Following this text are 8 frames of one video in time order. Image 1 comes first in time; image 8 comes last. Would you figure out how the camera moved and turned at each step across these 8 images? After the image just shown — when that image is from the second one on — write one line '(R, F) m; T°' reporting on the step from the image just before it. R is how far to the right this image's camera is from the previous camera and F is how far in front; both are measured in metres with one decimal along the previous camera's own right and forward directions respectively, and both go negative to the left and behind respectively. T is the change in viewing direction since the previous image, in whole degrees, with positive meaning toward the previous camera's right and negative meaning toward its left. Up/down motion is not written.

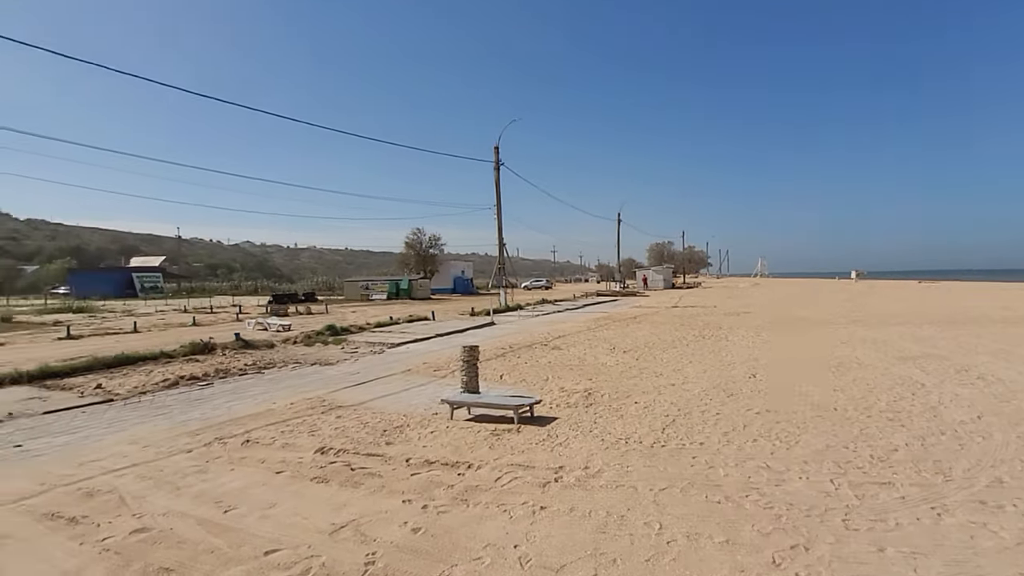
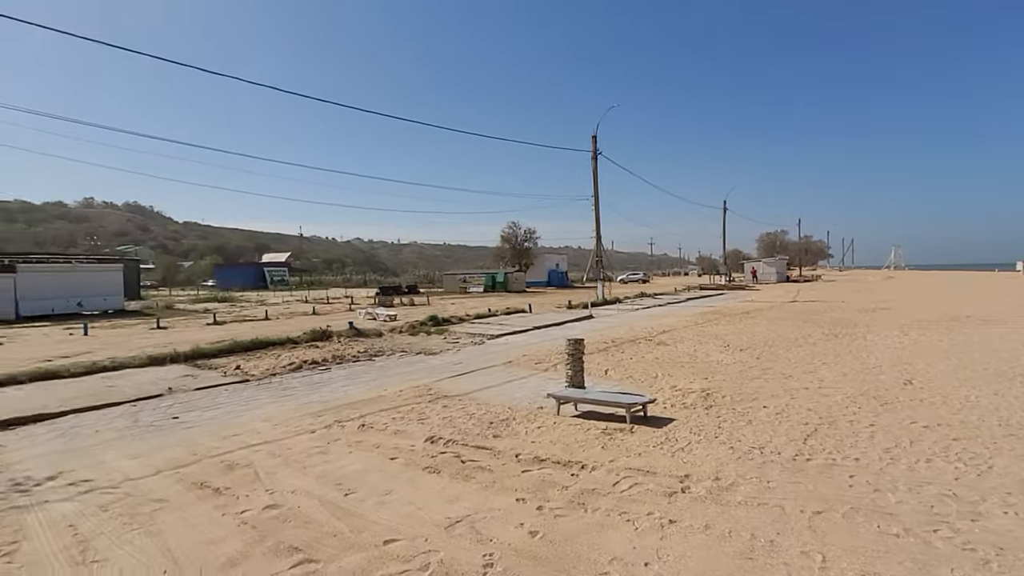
(-0.2, +0.3) m; -11°
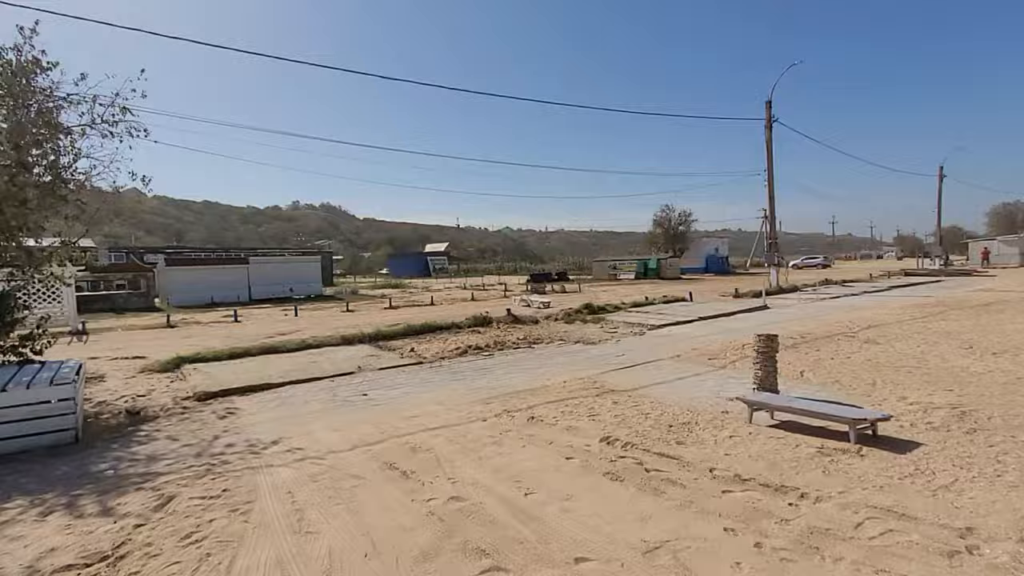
(-0.4, +0.4) m; -17°
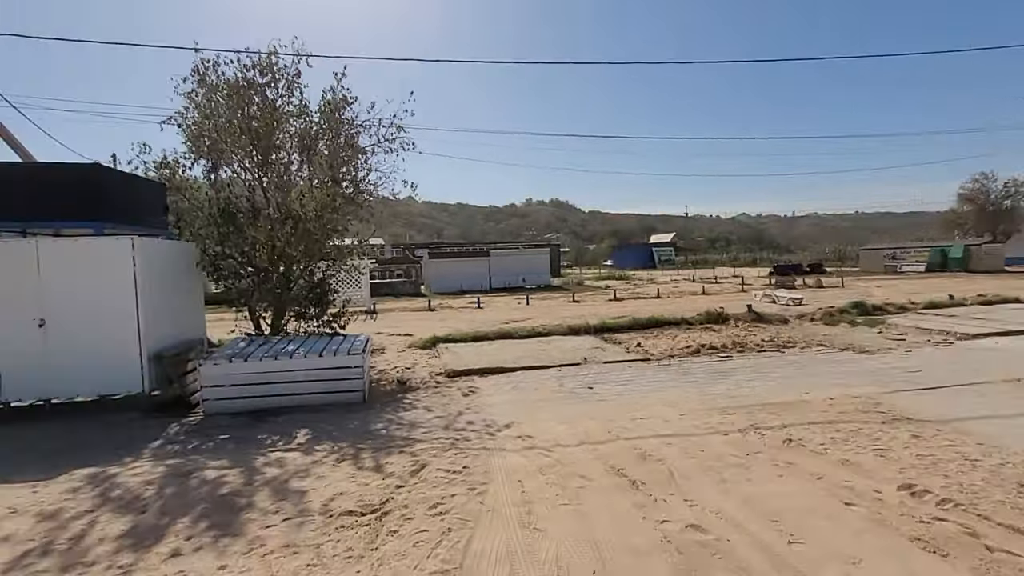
(-0.2, +0.4) m; -26°
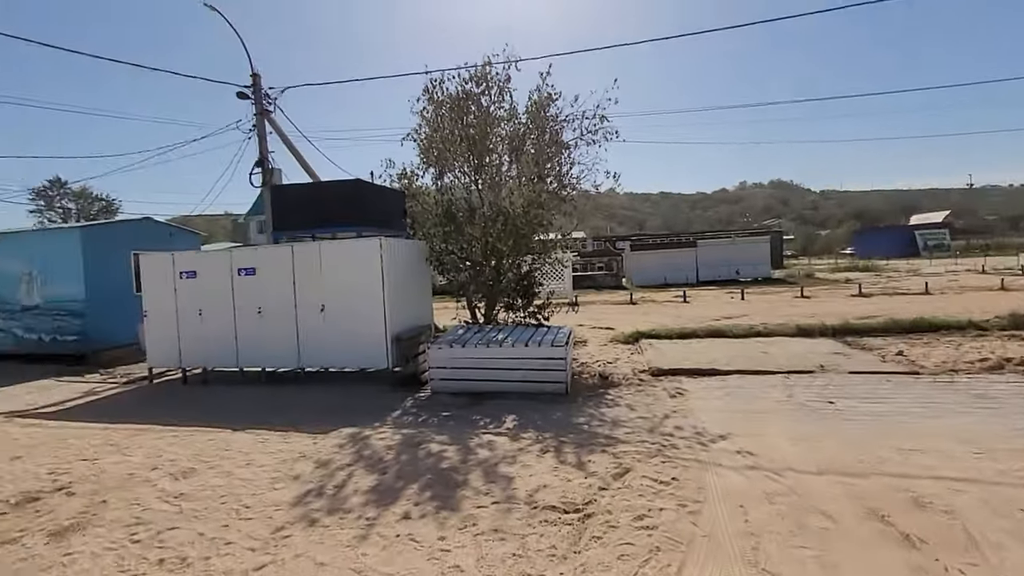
(-0.1, +0.2) m; -23°
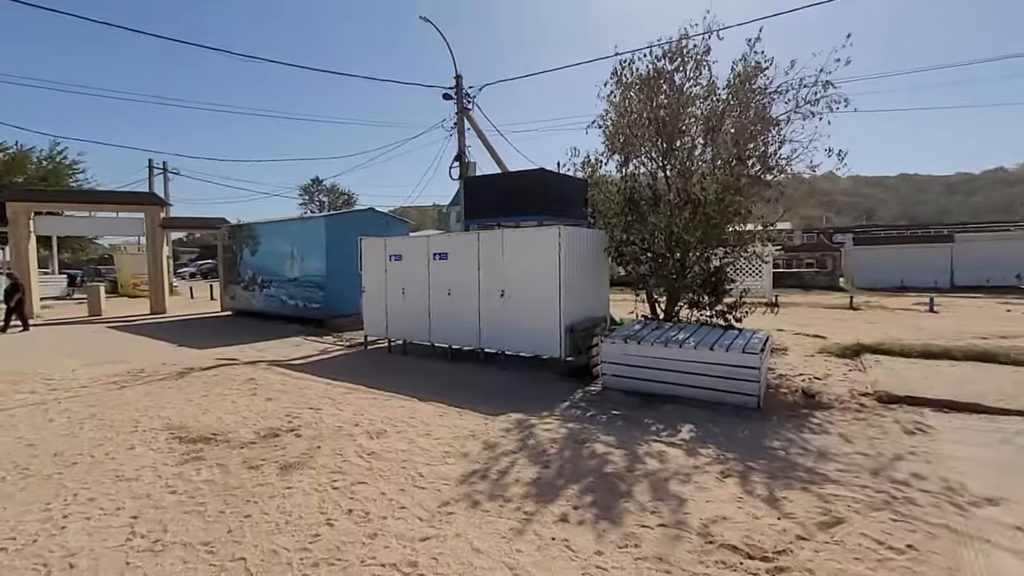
(0.0, +0.3) m; -21°
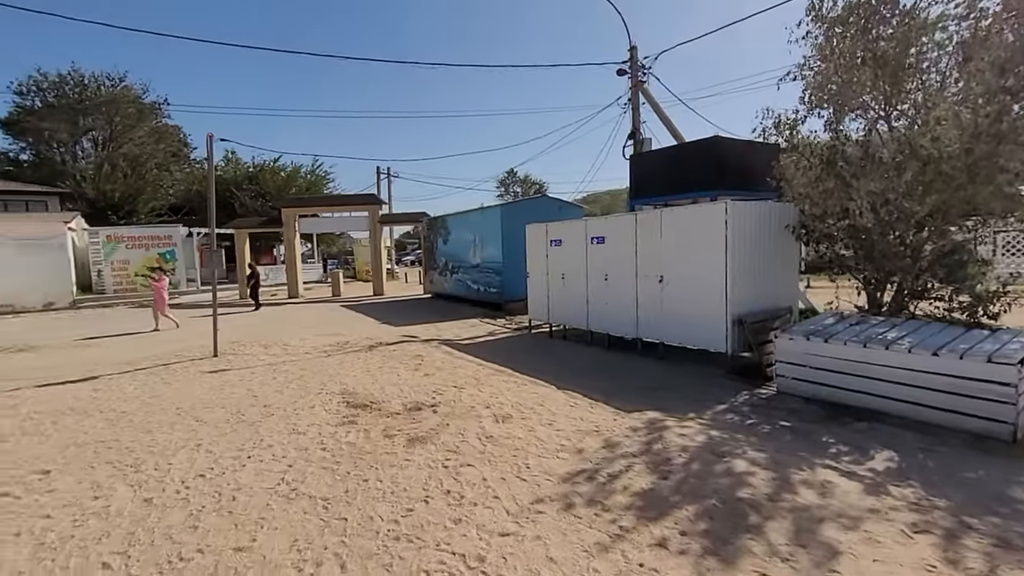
(+0.7, +0.5) m; -23°
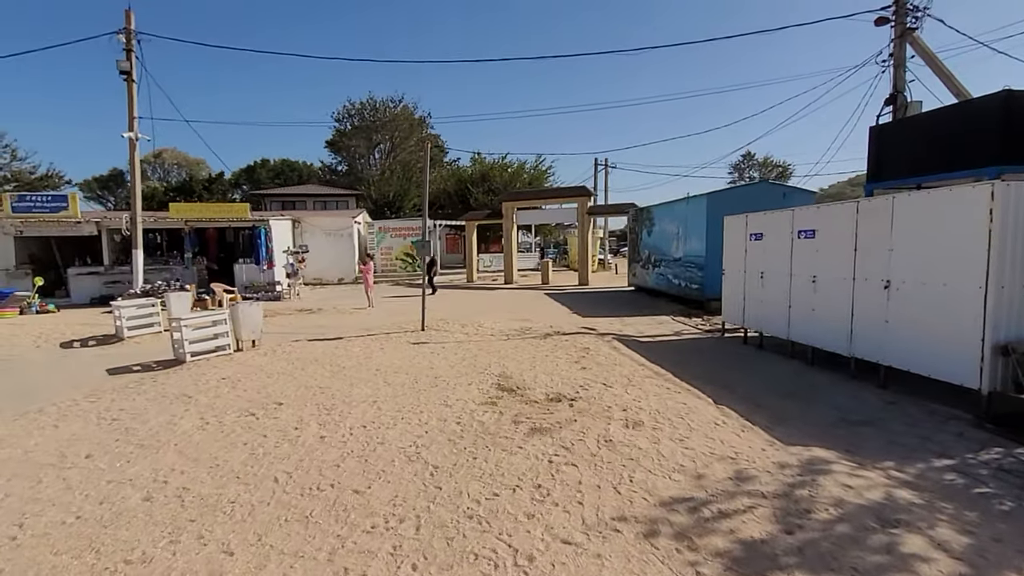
(+1.0, +0.3) m; -26°
